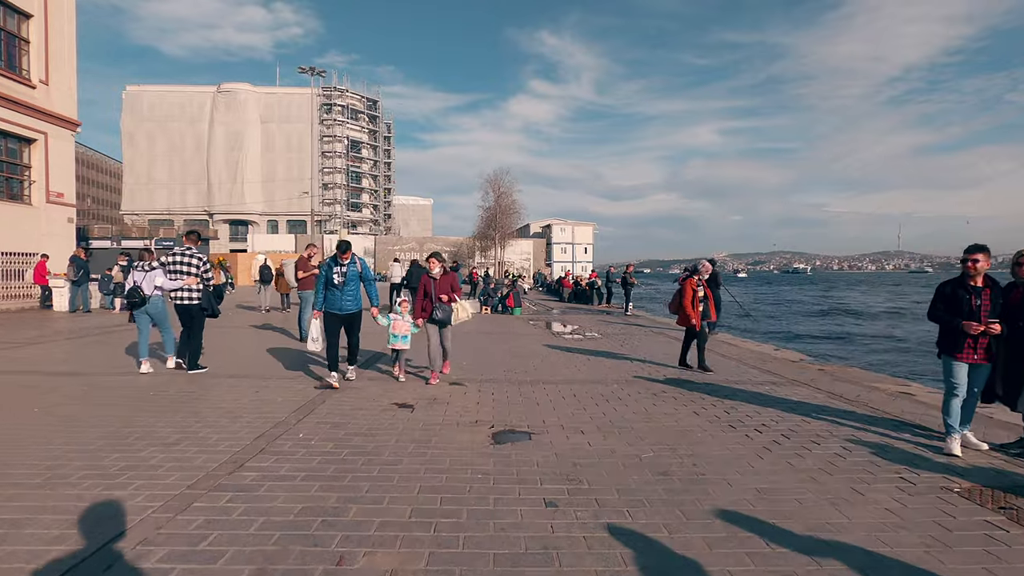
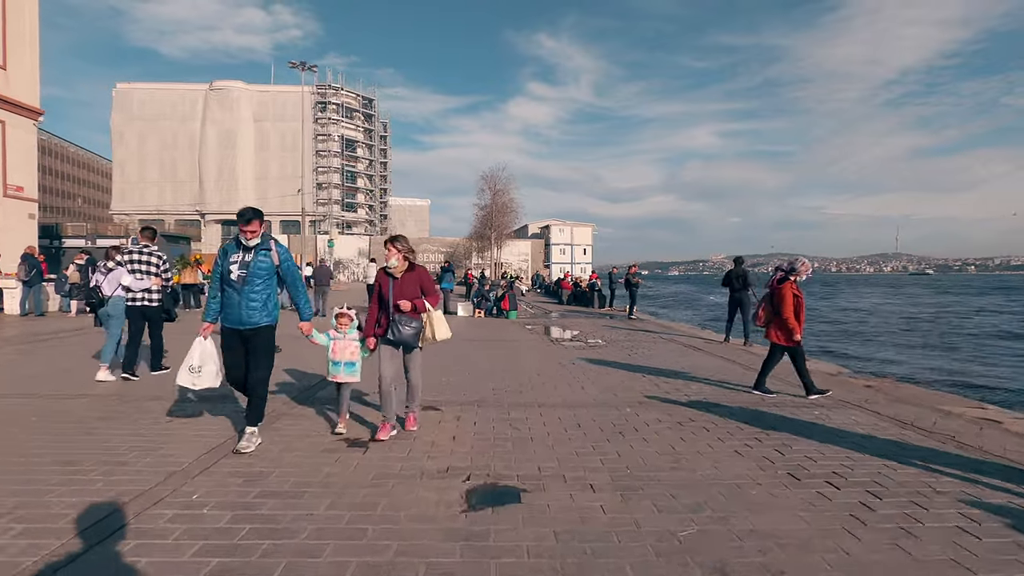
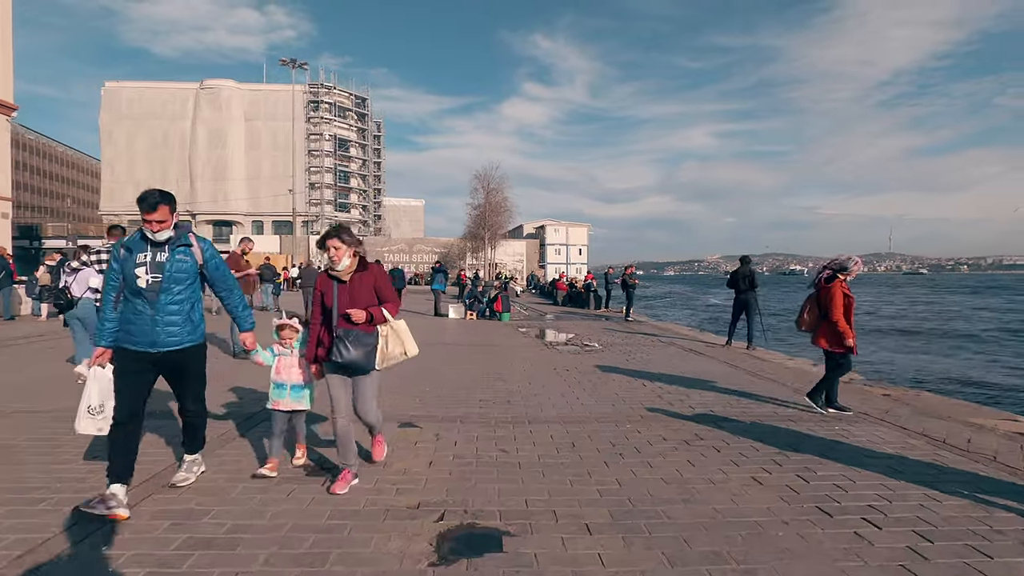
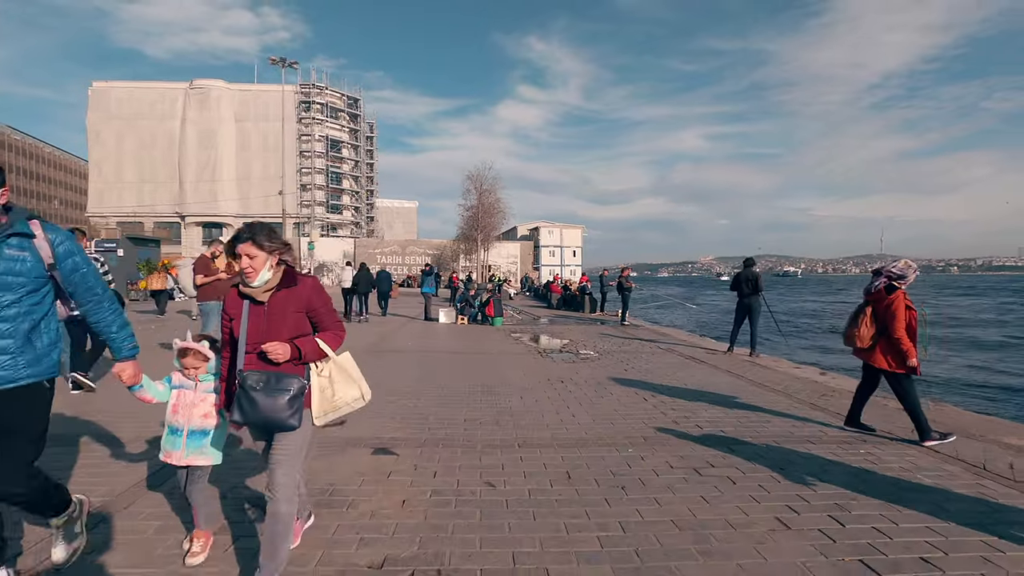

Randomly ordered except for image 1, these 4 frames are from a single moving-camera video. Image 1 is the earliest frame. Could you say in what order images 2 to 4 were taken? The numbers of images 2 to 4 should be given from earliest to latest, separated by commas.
2, 3, 4
